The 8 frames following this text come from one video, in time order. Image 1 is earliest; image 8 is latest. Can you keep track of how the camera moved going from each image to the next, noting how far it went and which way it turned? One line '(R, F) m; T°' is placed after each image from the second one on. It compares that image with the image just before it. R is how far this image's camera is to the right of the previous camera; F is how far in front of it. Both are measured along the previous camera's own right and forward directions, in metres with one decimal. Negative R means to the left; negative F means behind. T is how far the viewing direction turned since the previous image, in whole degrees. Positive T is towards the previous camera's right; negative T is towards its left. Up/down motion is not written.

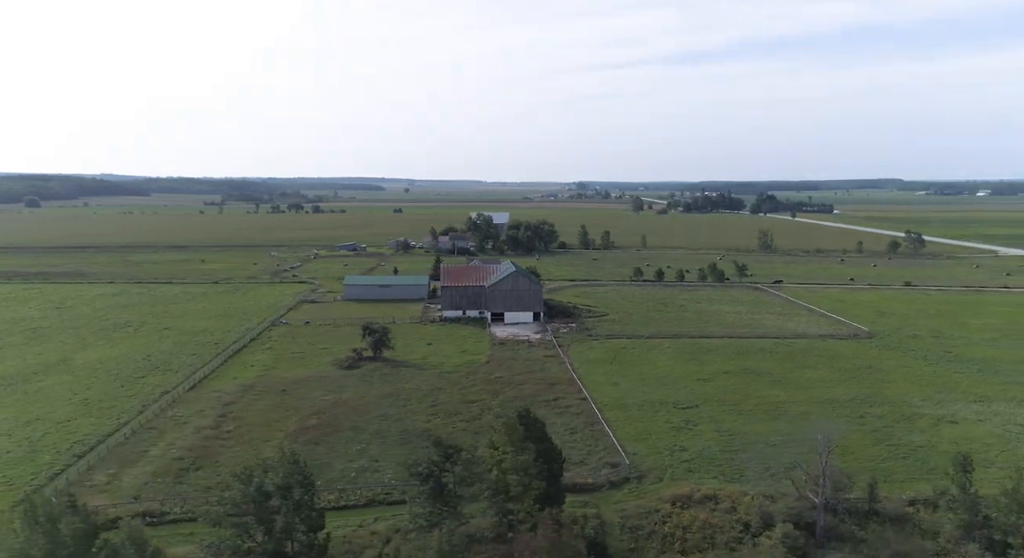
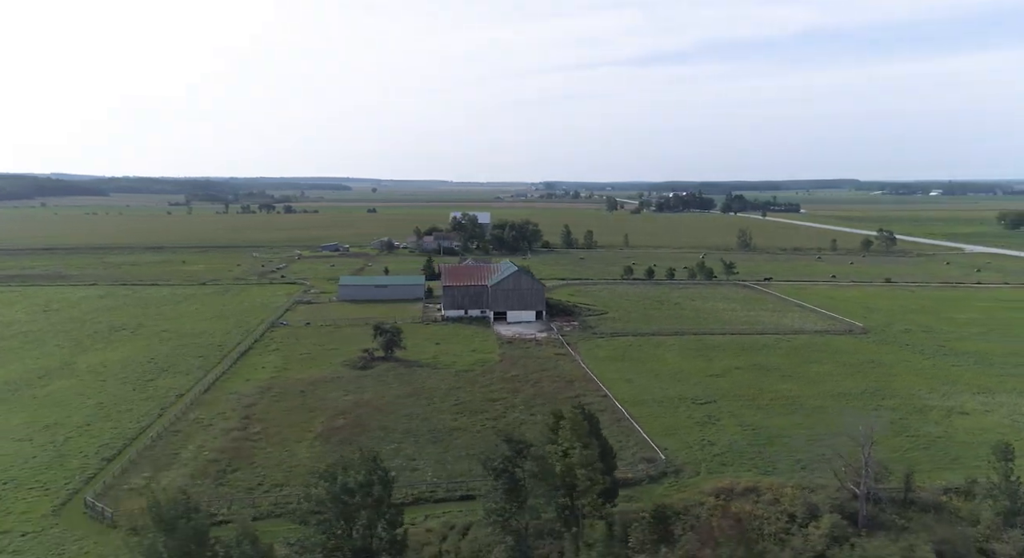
(-1.8, -0.1) m; +2°
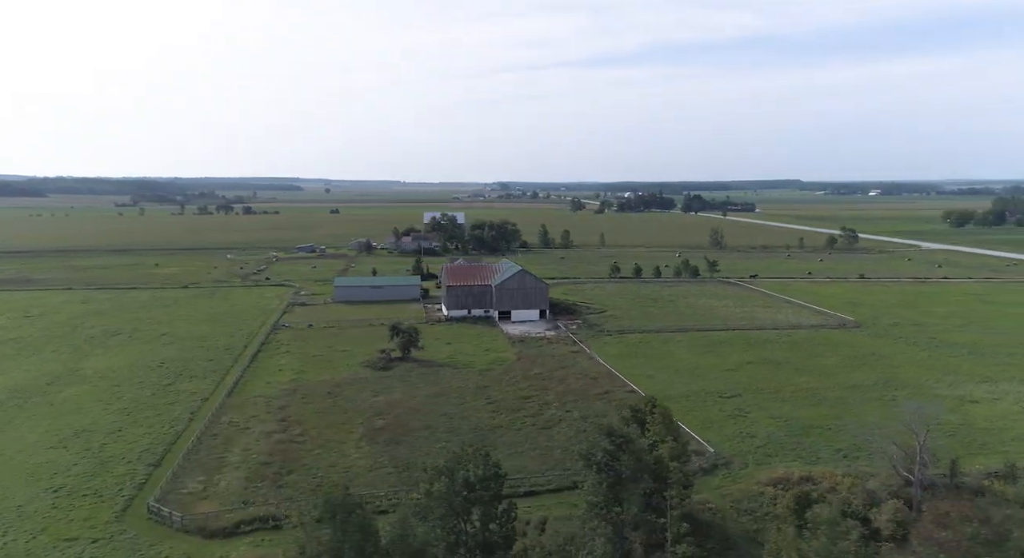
(-2.6, -0.1) m; +3°
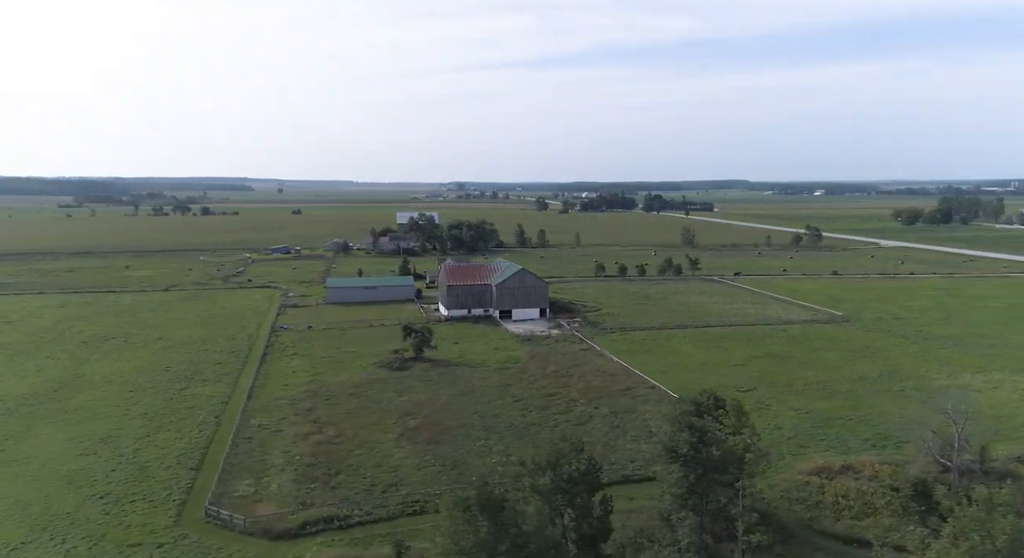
(-2.3, -0.1) m; +3°
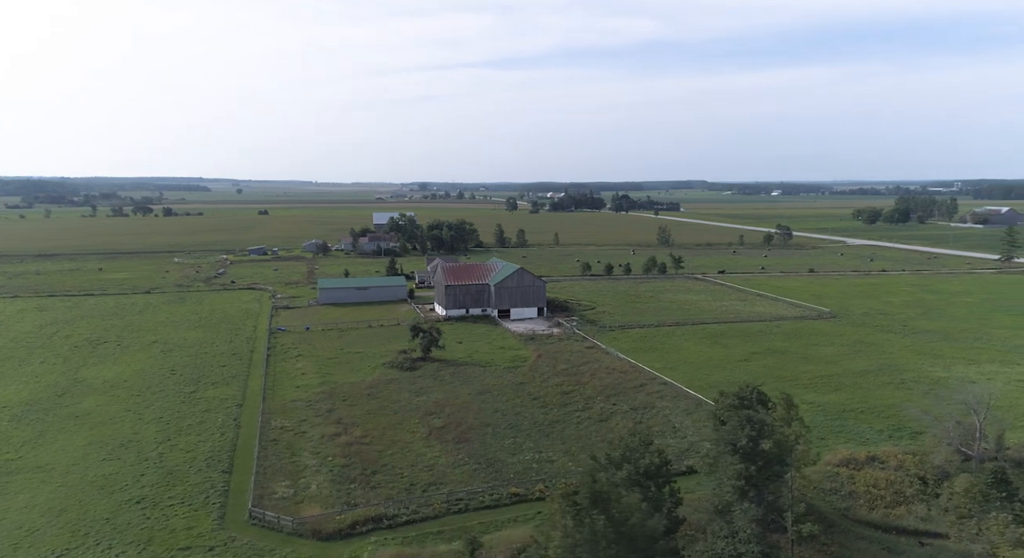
(-1.8, -0.1) m; +3°
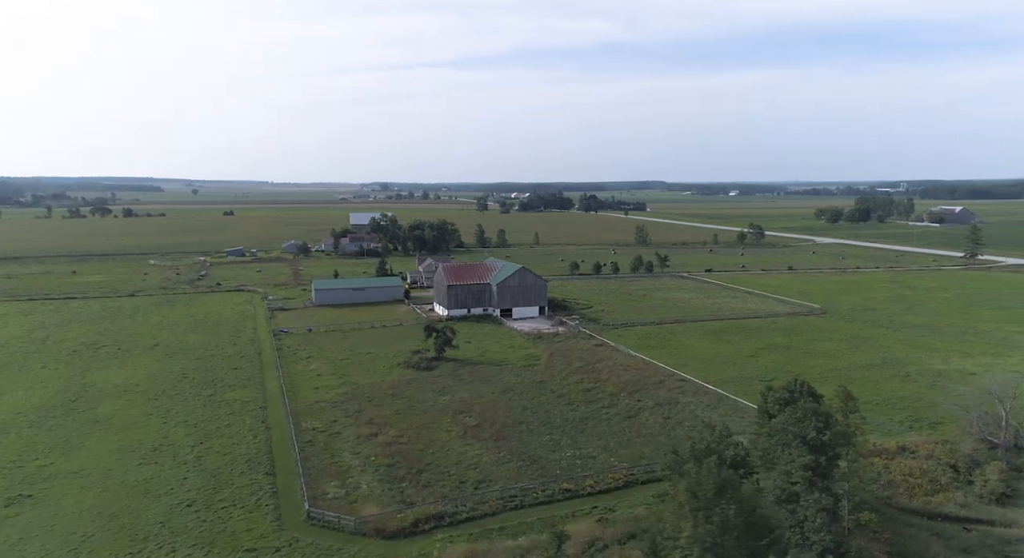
(-2.1, -0.1) m; +3°
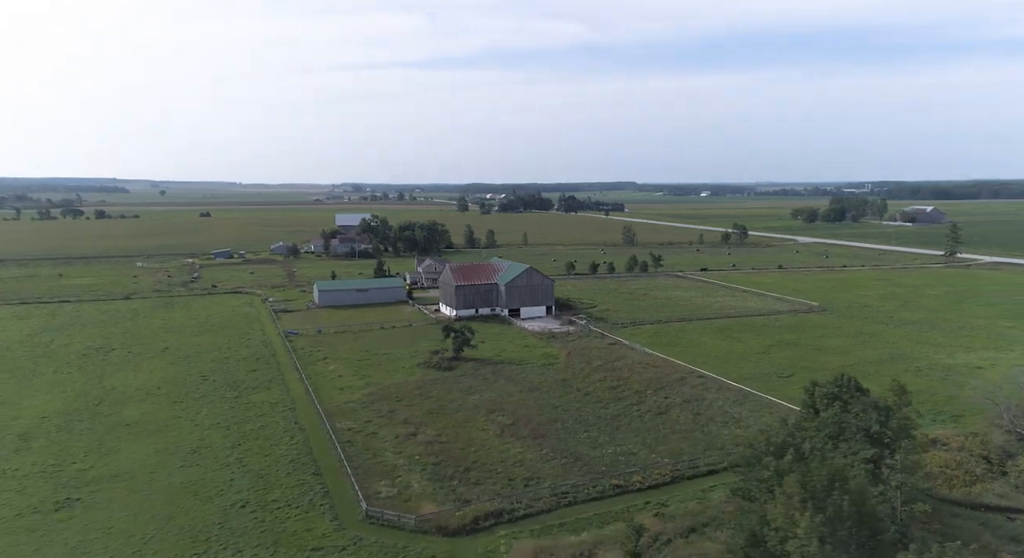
(-1.8, -0.1) m; +2°
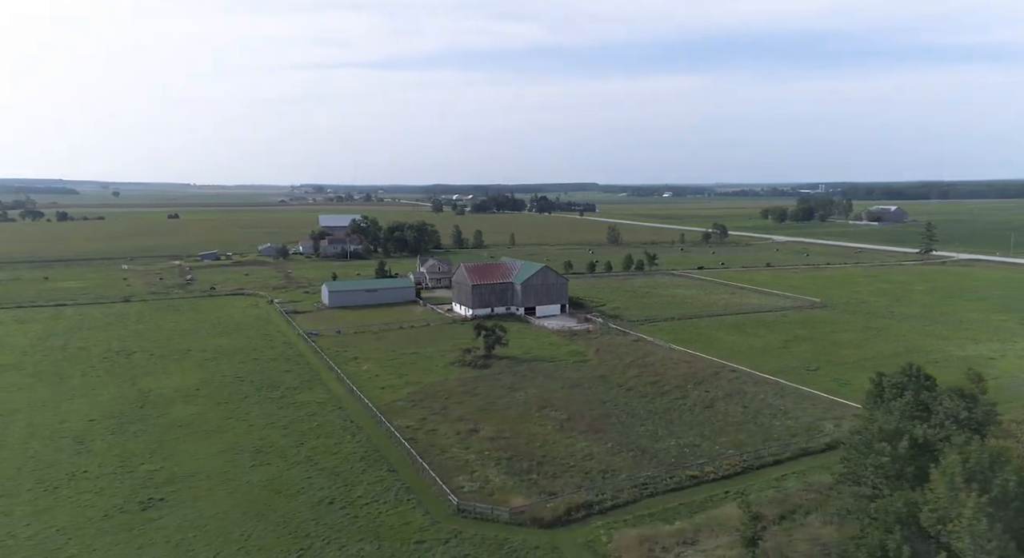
(-2.7, -0.2) m; +2°
